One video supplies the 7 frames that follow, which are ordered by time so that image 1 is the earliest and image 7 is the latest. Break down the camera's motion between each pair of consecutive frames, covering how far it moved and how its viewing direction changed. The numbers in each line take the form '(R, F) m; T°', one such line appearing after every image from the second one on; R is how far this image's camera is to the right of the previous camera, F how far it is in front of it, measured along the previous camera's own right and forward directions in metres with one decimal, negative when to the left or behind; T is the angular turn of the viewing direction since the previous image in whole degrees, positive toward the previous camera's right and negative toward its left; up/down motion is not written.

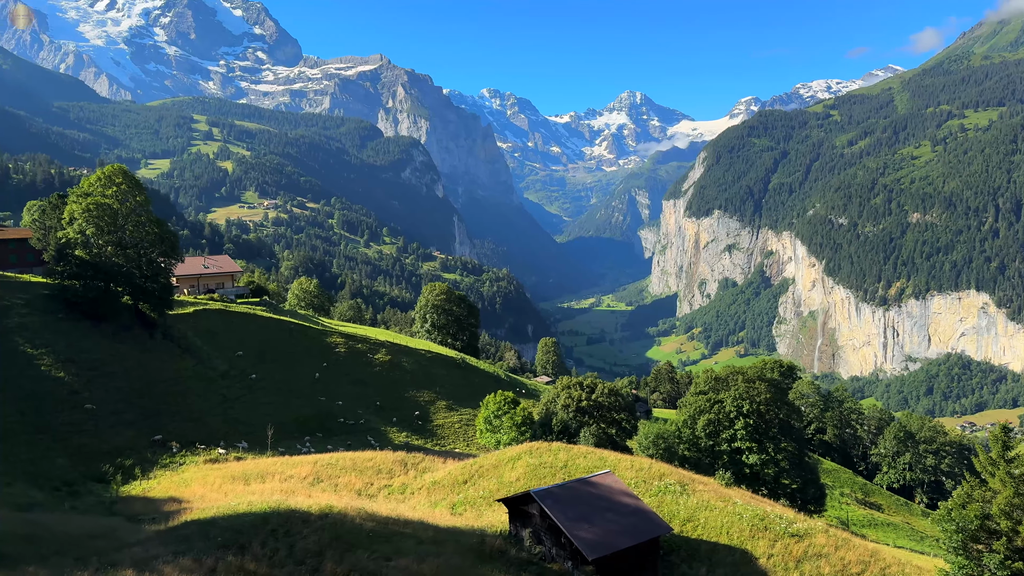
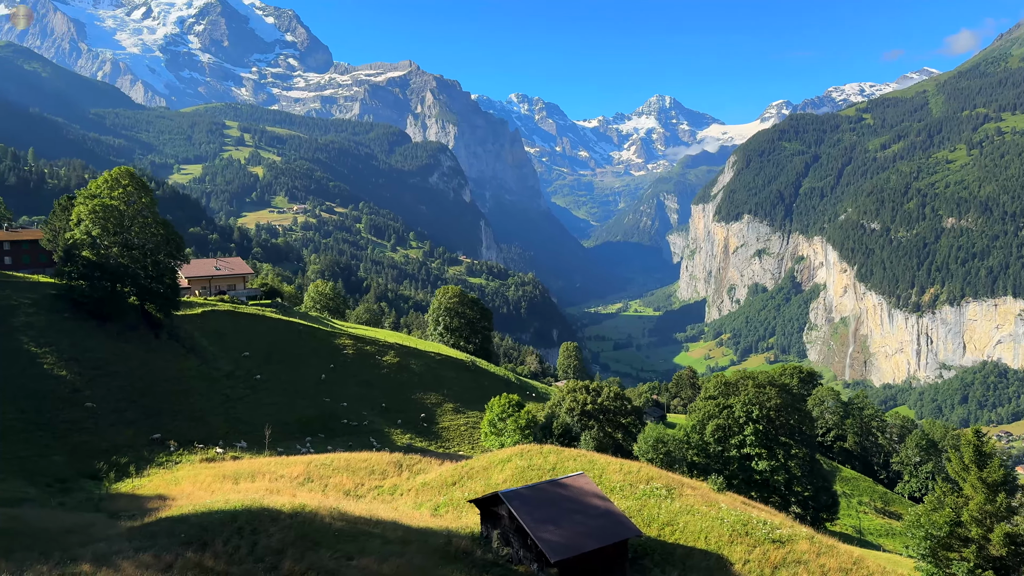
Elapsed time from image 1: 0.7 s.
(+1.7, +0.3) m; -2°
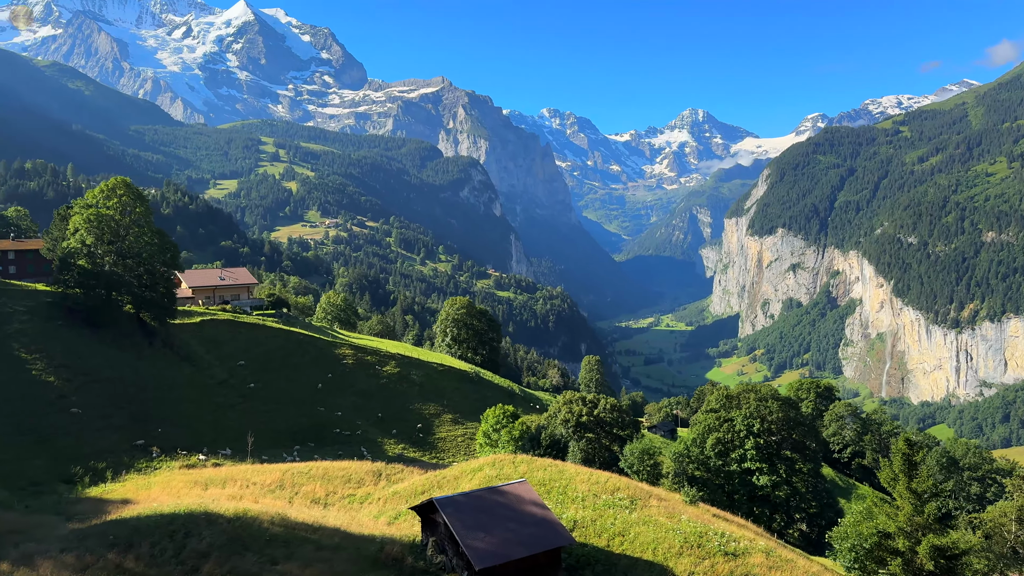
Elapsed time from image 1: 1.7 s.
(+2.7, +0.2) m; -2°
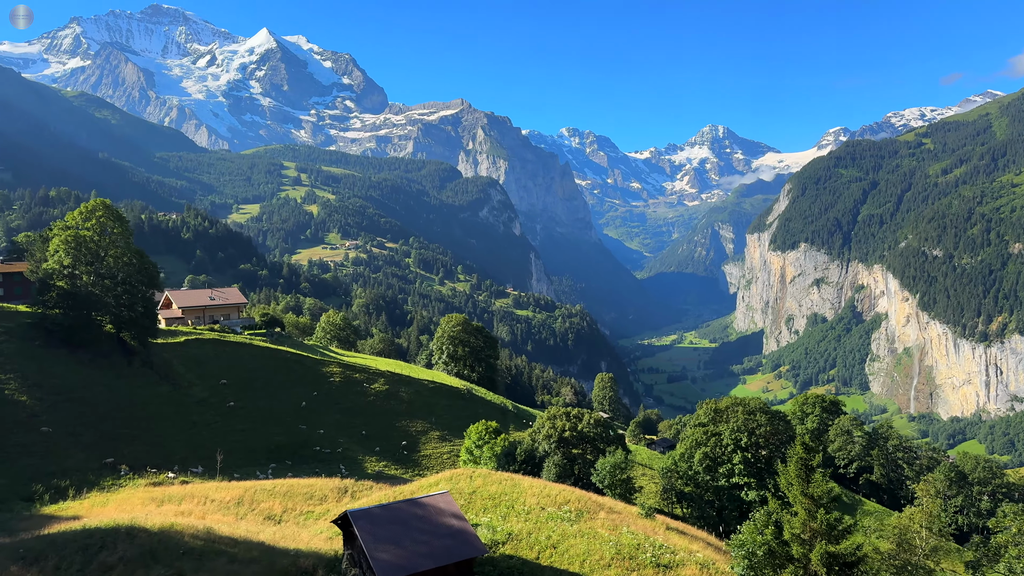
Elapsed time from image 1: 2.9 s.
(+3.1, 0.0) m; -1°
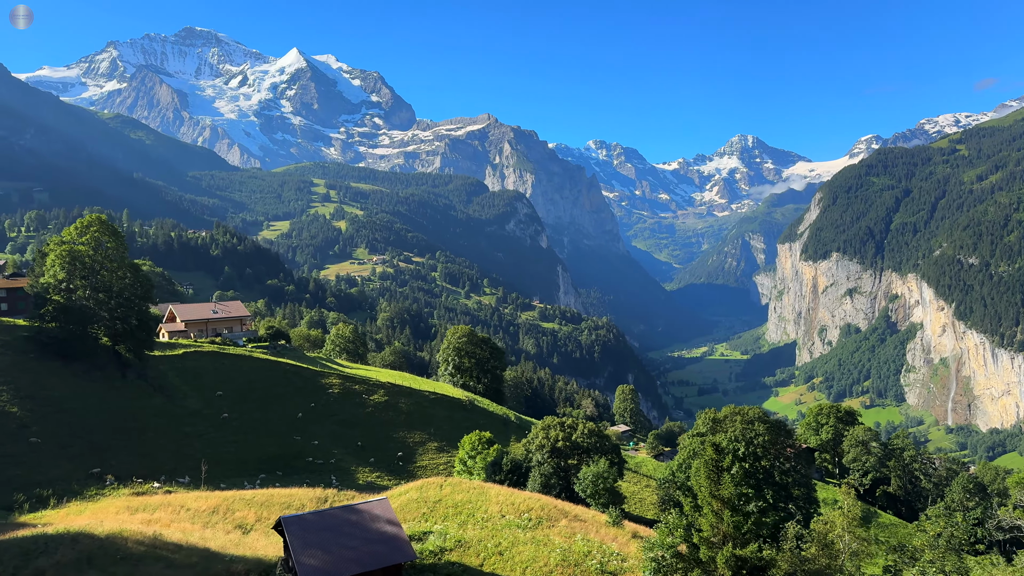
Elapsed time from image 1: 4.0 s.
(+2.8, 0.0) m; -2°
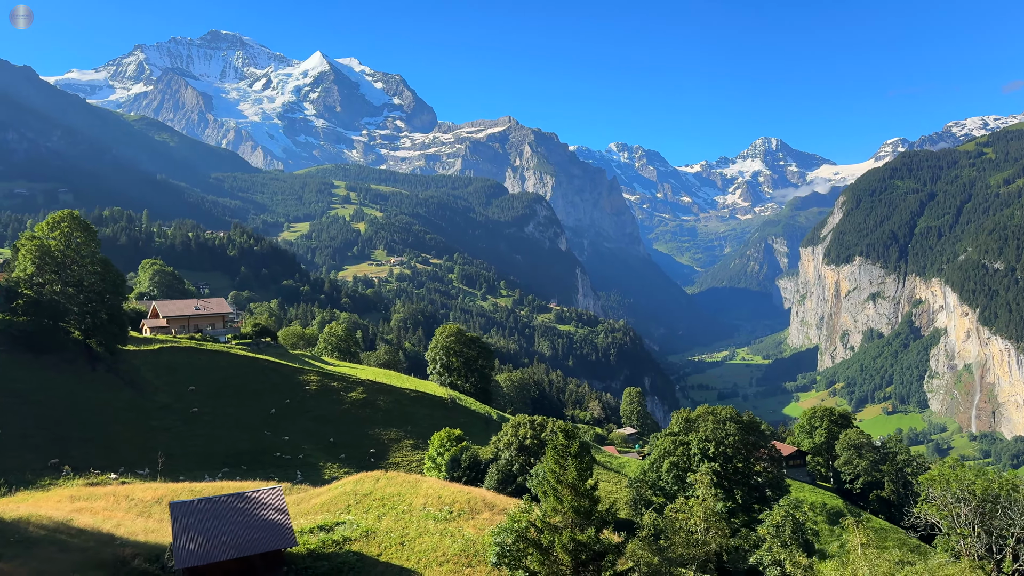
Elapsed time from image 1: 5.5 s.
(+4.0, -0.3) m; -1°
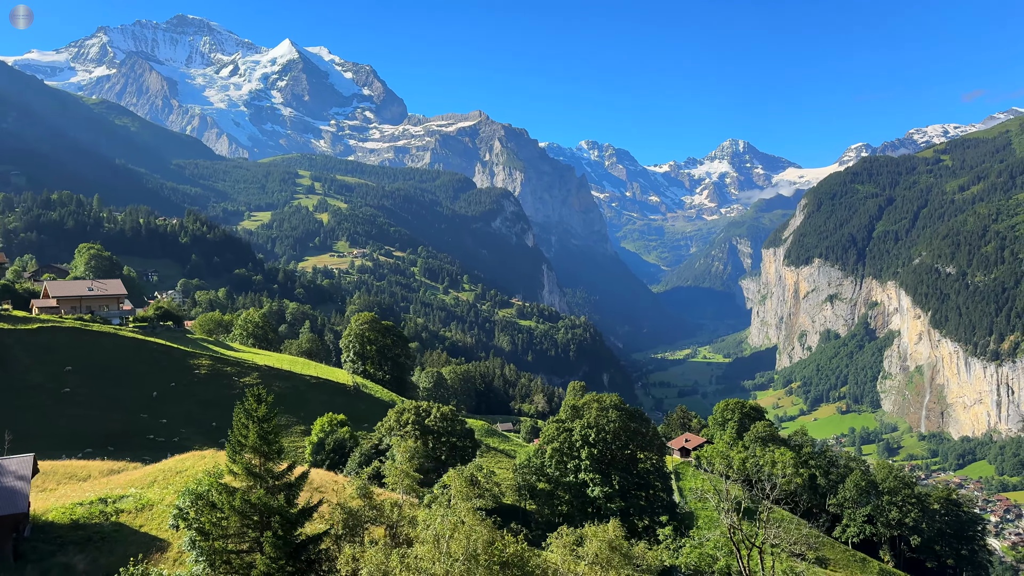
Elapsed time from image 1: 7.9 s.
(+7.7, -2.6) m; +5°
